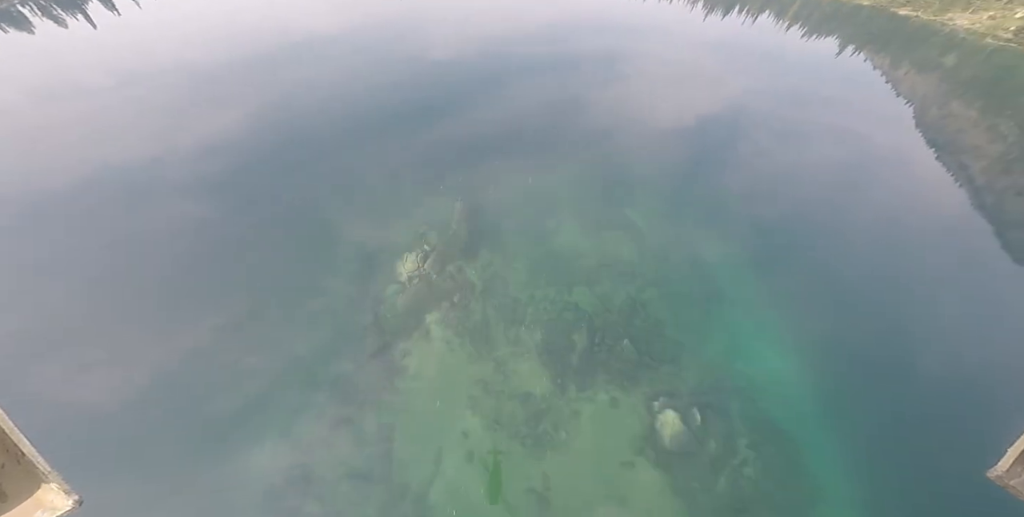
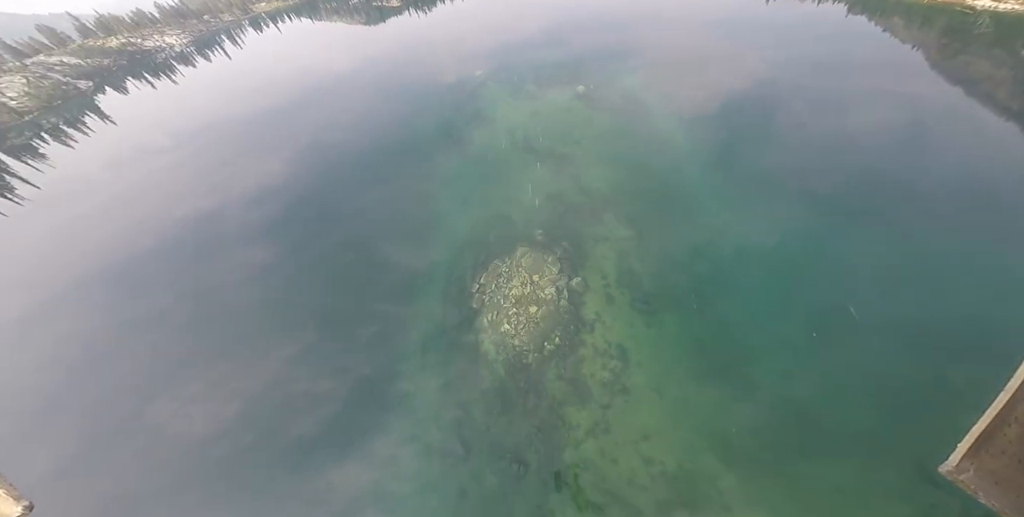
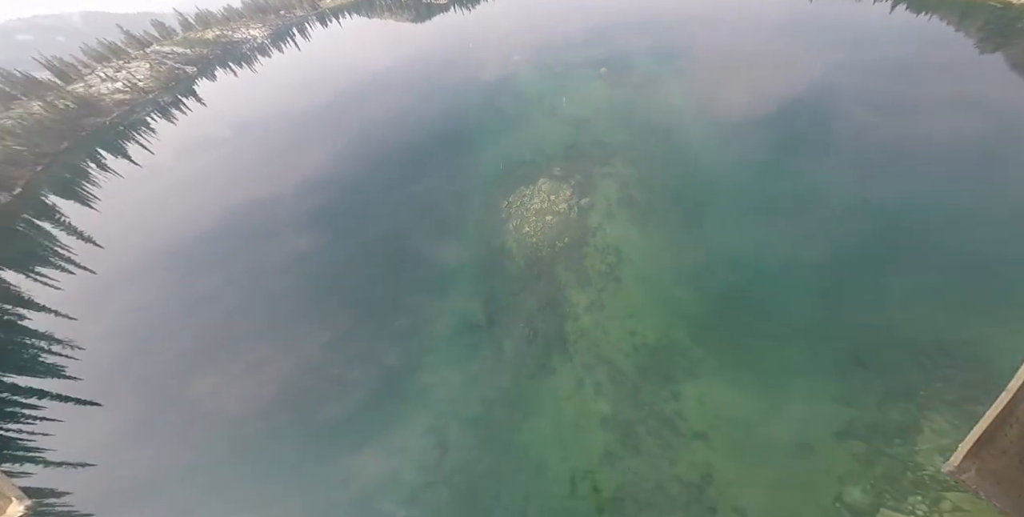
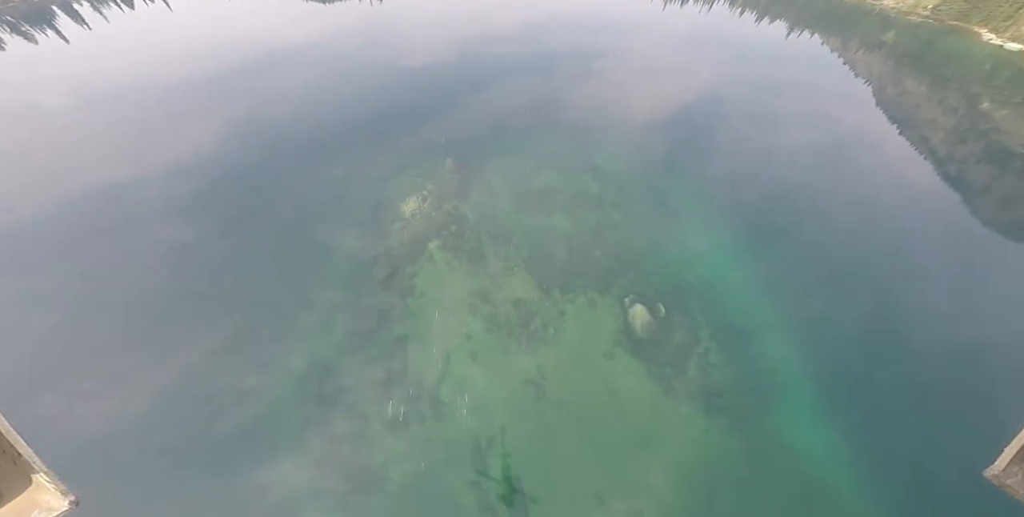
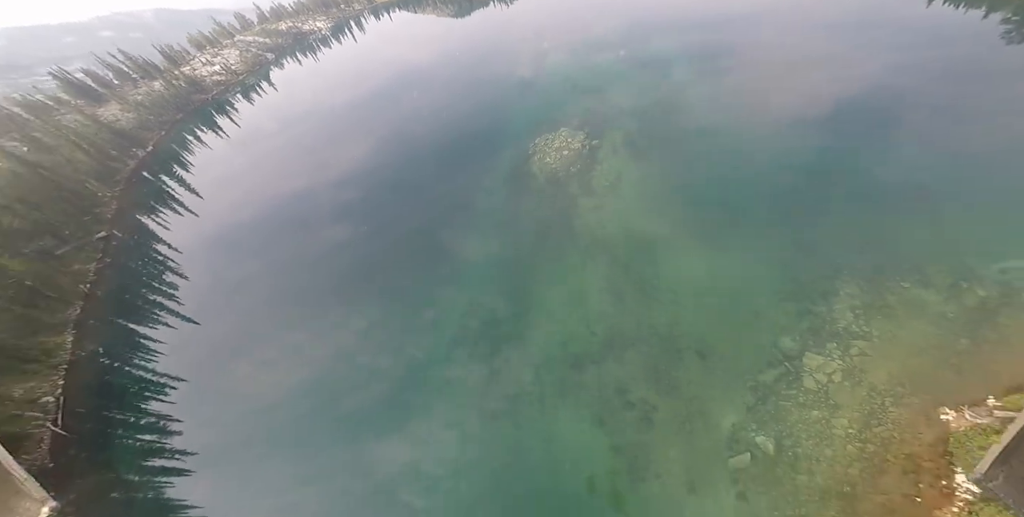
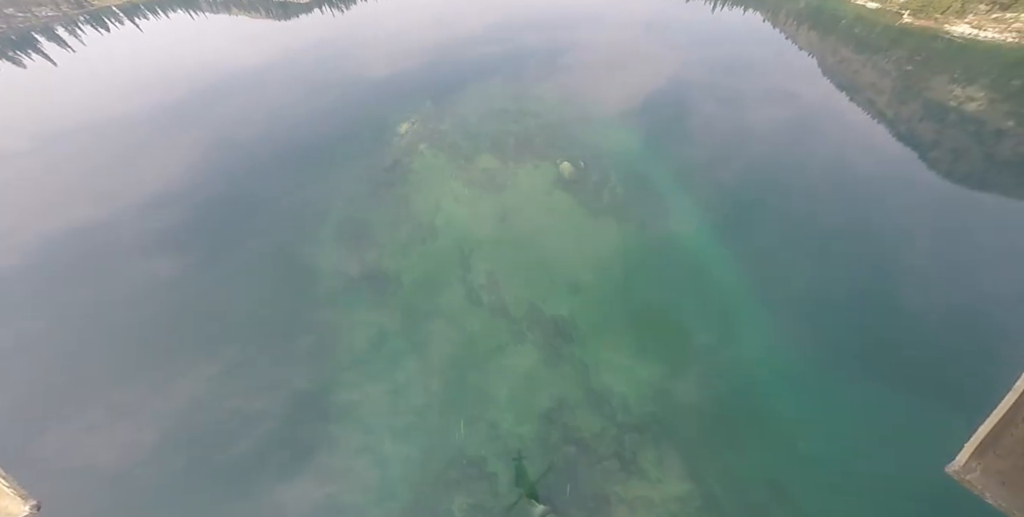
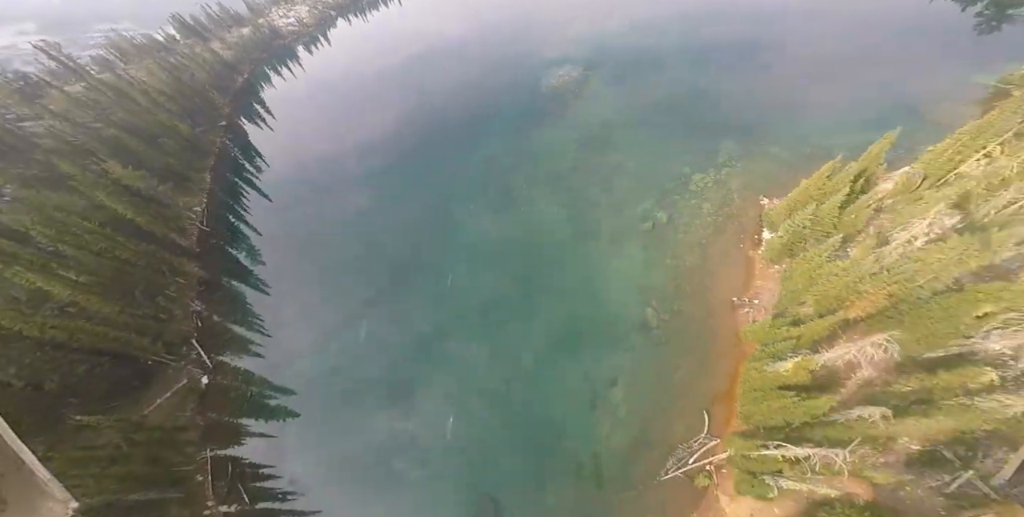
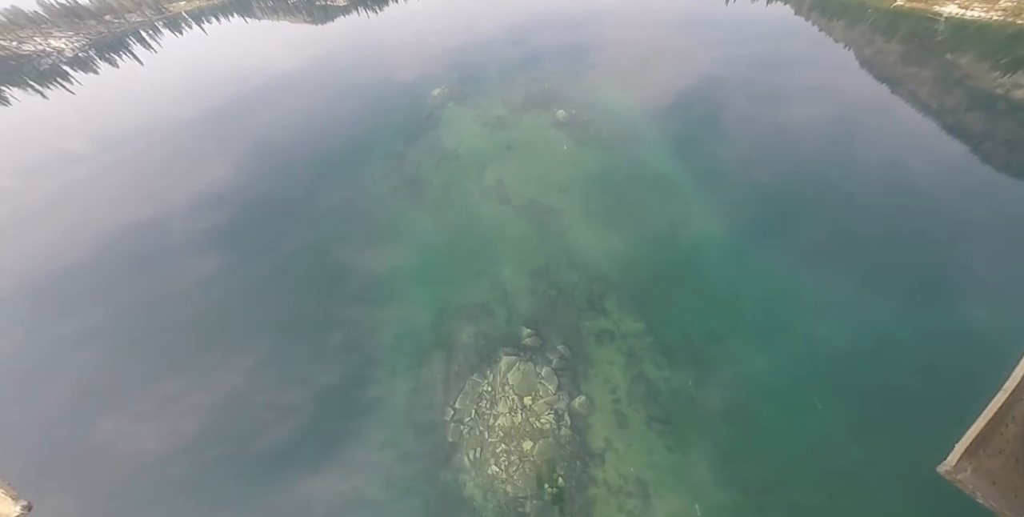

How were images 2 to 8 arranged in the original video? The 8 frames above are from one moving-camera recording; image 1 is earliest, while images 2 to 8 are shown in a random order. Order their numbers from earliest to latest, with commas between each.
4, 6, 8, 2, 3, 5, 7
